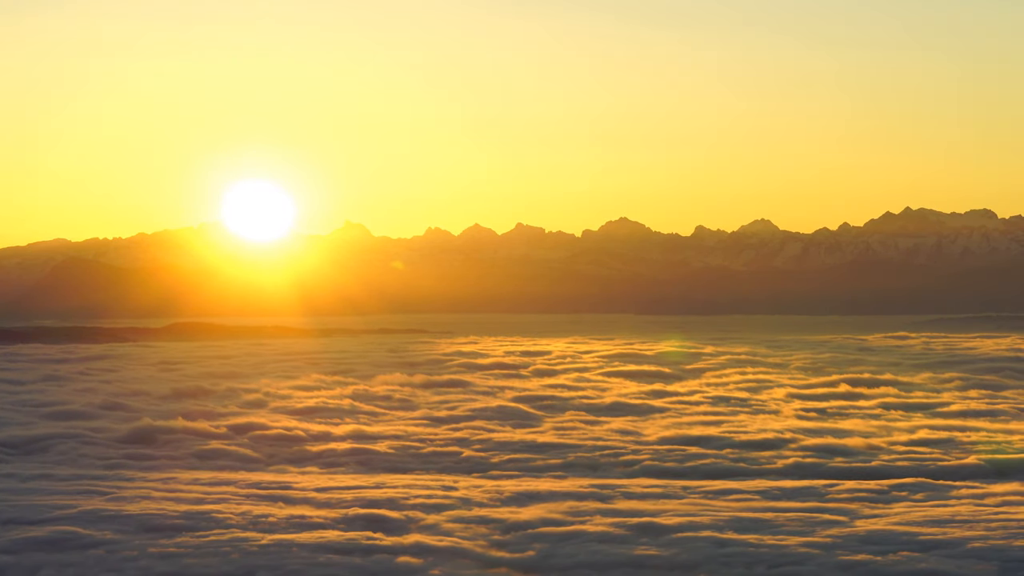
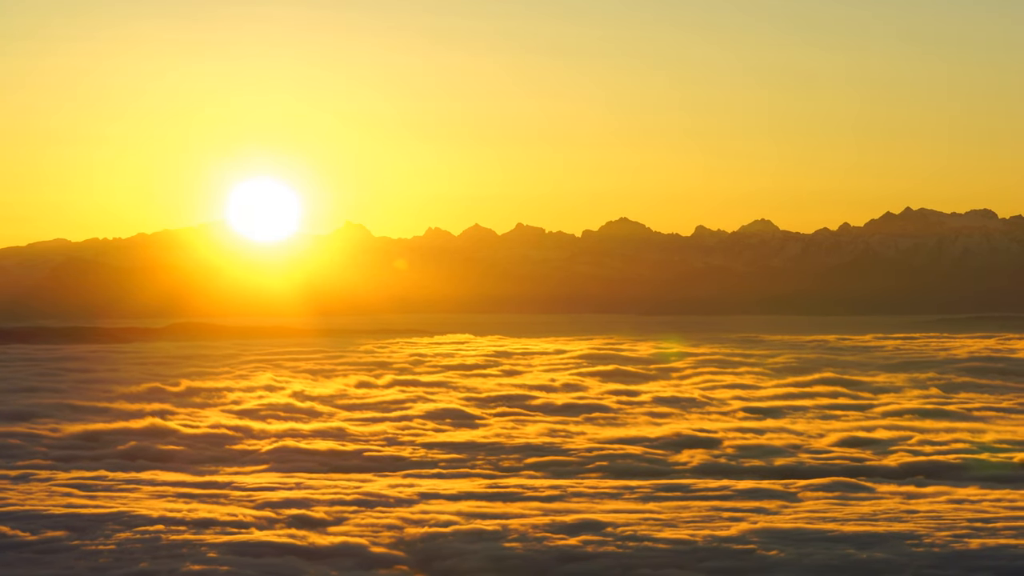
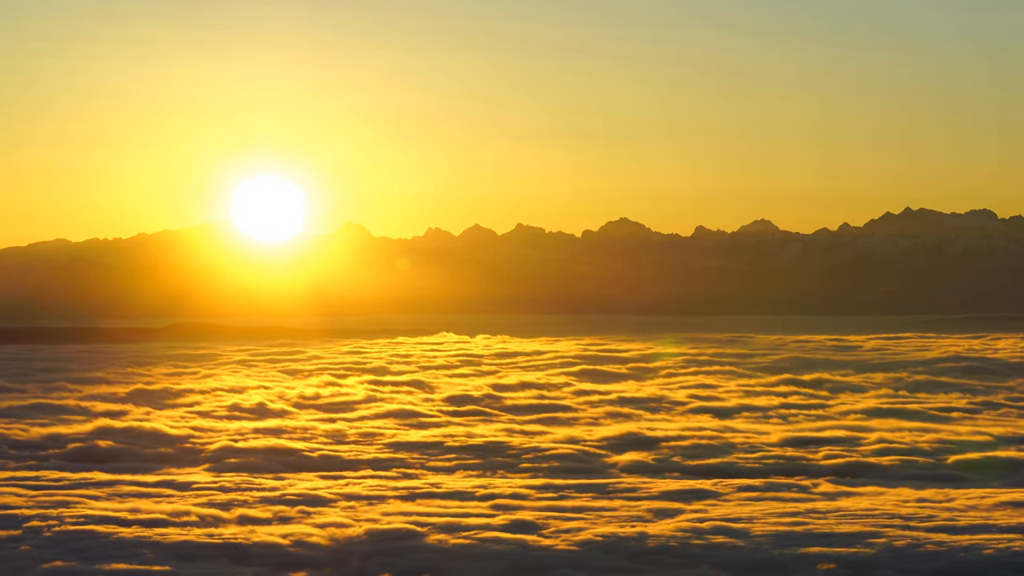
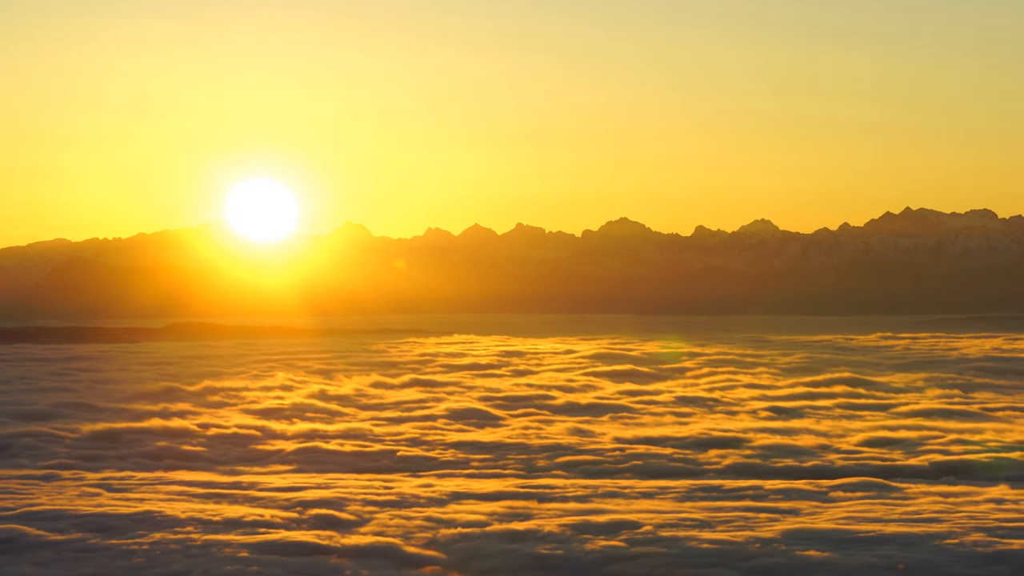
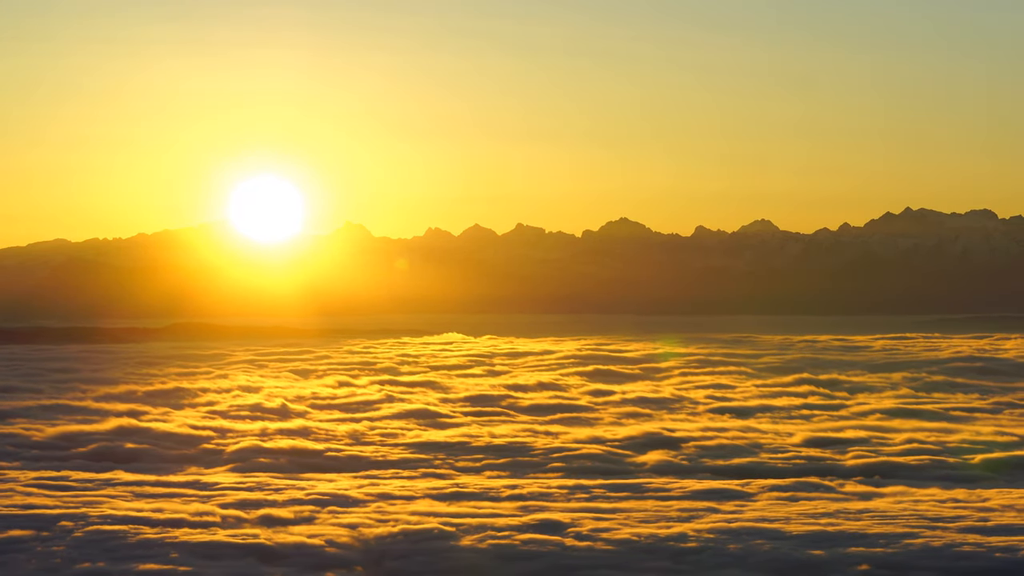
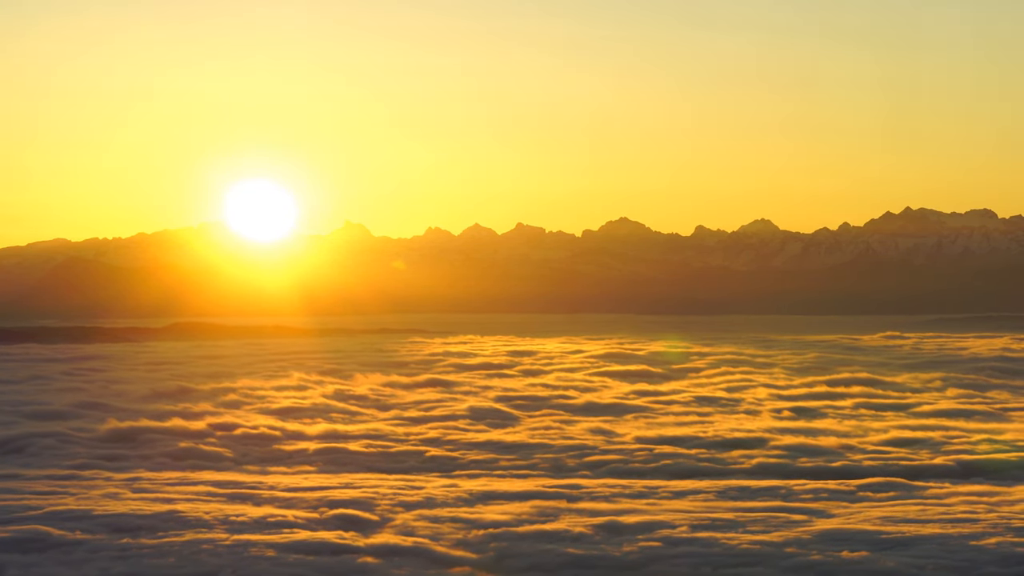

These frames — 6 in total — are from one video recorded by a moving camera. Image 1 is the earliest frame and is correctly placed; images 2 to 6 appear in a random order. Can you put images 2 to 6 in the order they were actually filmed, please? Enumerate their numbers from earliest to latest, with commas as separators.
6, 4, 2, 5, 3
